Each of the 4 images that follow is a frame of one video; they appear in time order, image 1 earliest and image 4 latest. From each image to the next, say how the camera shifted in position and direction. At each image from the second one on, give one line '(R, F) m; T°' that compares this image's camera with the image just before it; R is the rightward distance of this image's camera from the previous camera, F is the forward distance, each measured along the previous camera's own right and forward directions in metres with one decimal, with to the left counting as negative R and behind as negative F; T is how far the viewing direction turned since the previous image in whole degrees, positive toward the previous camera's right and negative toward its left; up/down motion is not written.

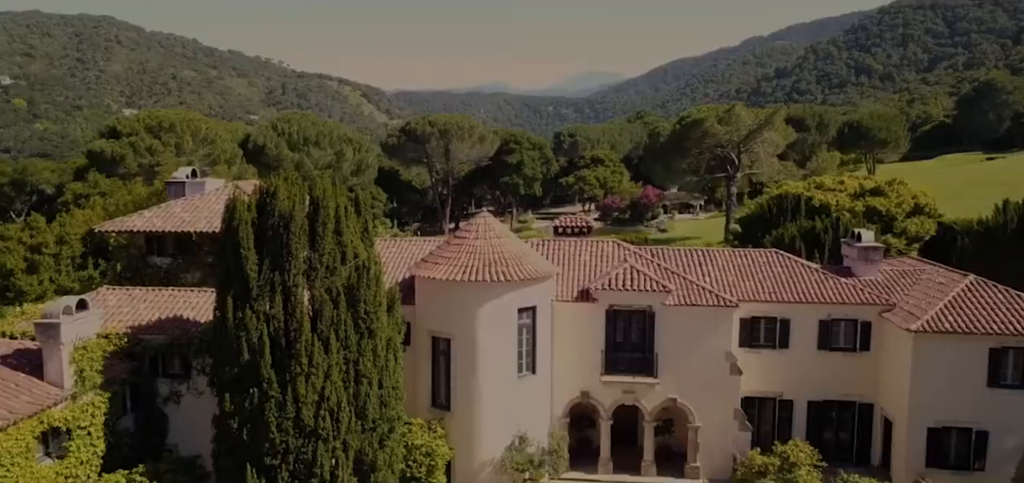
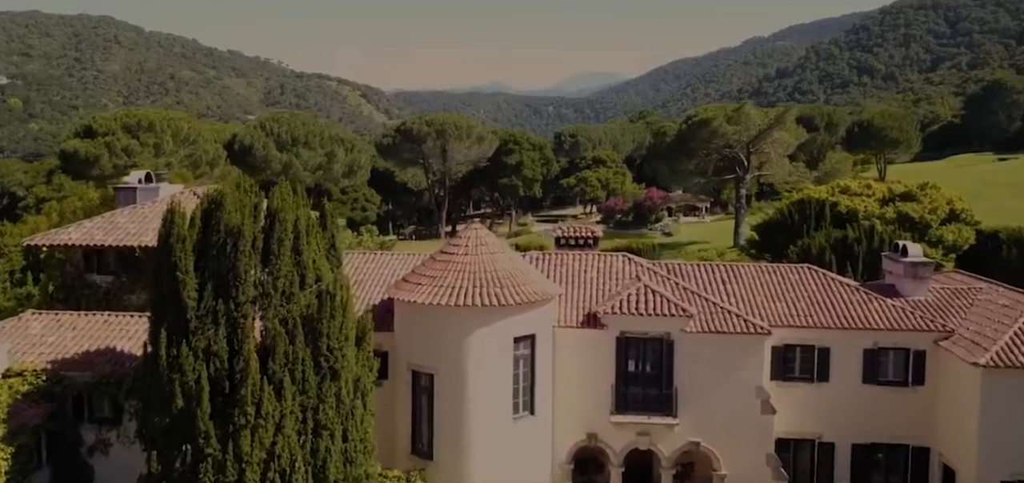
(+0.1, +3.4) m; 0°
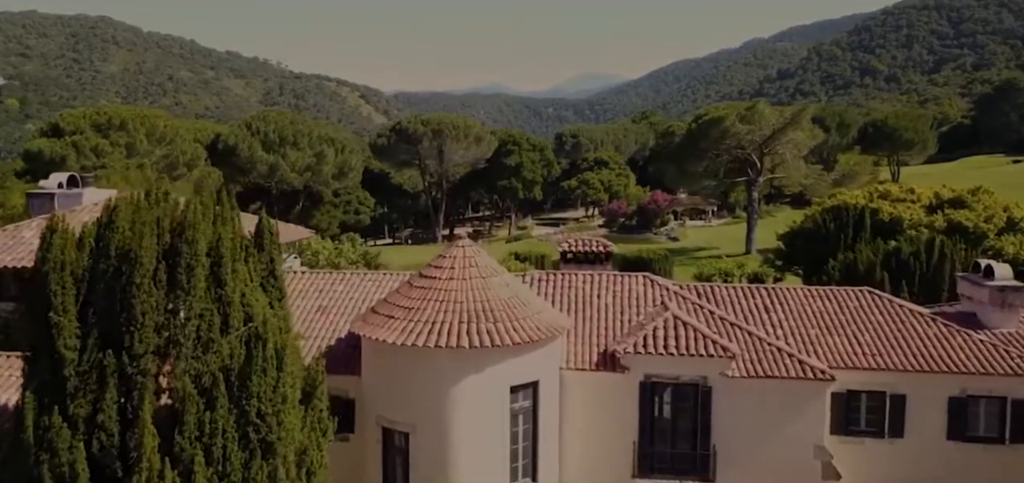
(+0.1, +4.1) m; 0°
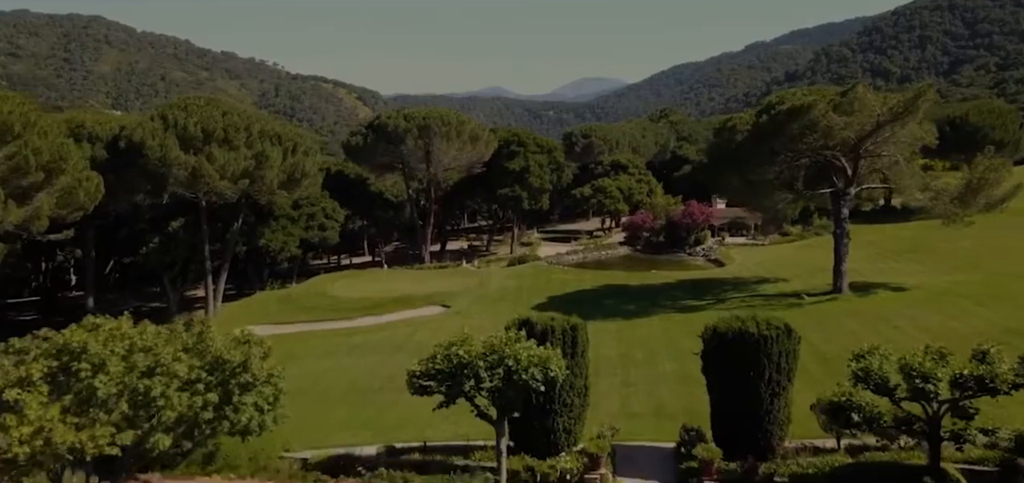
(-0.3, +18.8) m; 0°
